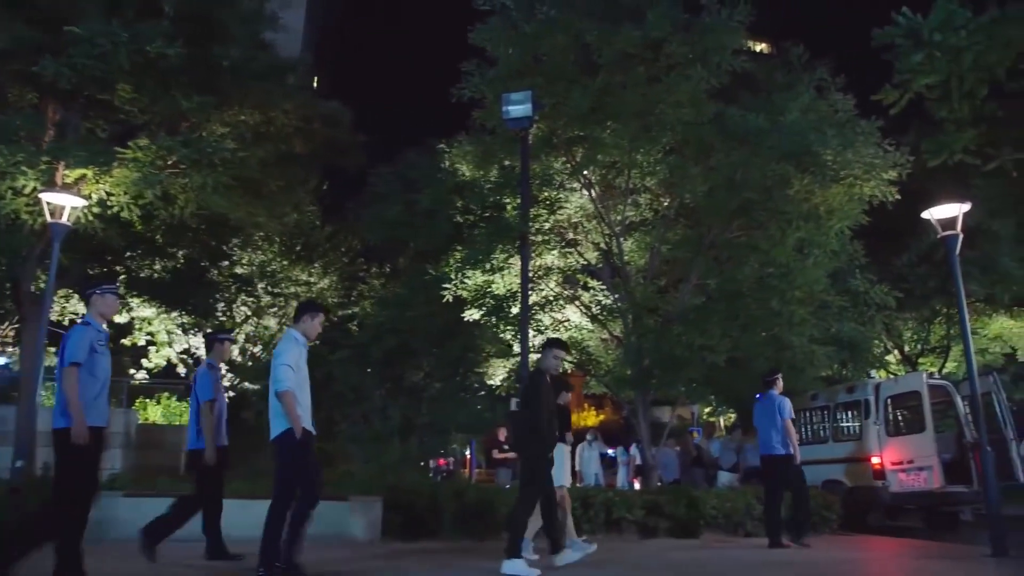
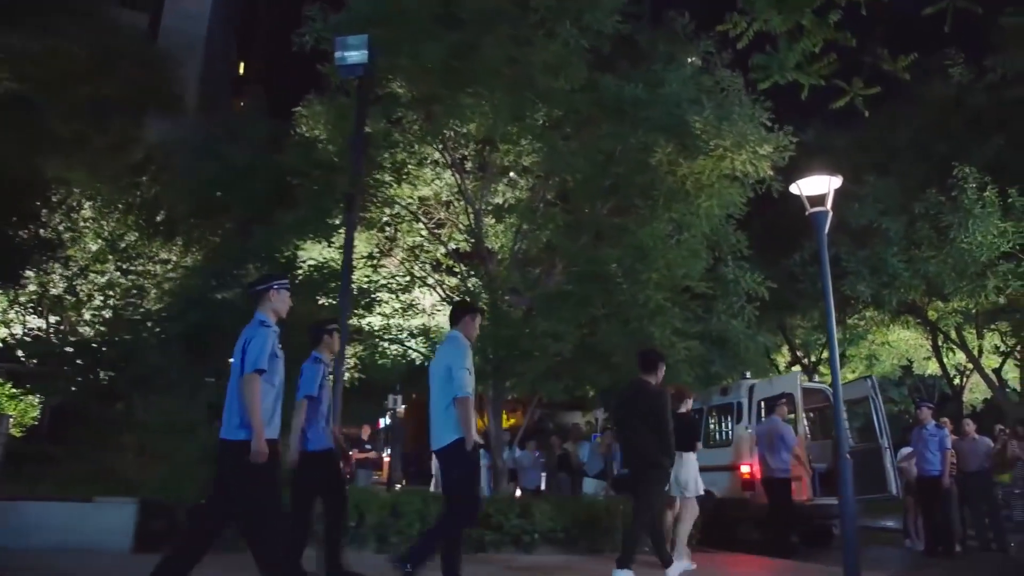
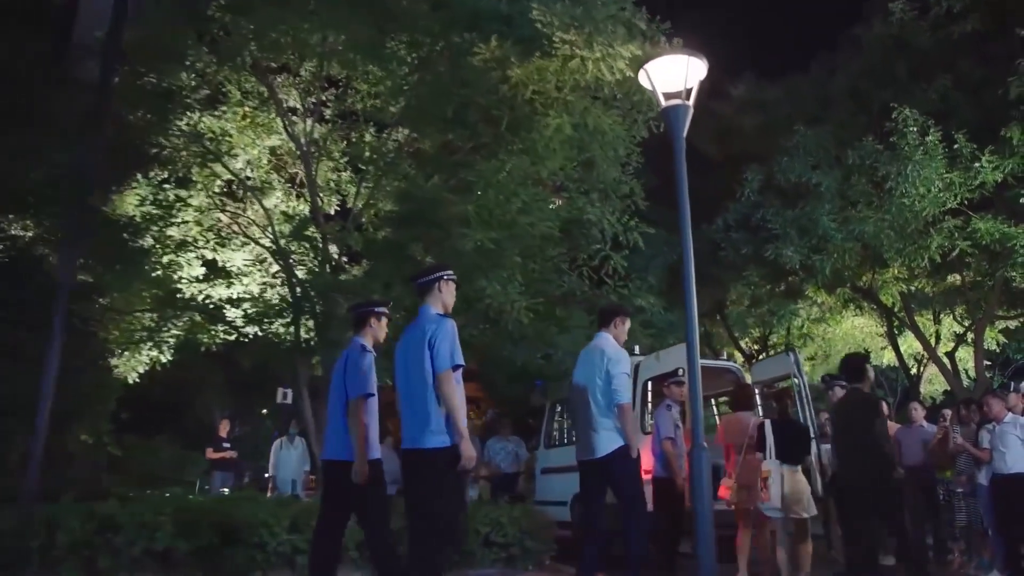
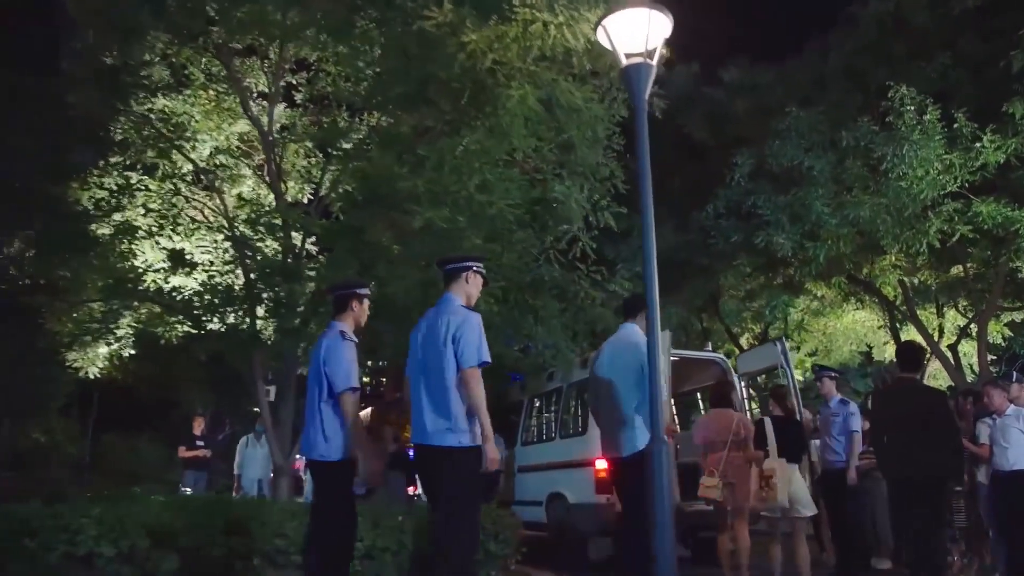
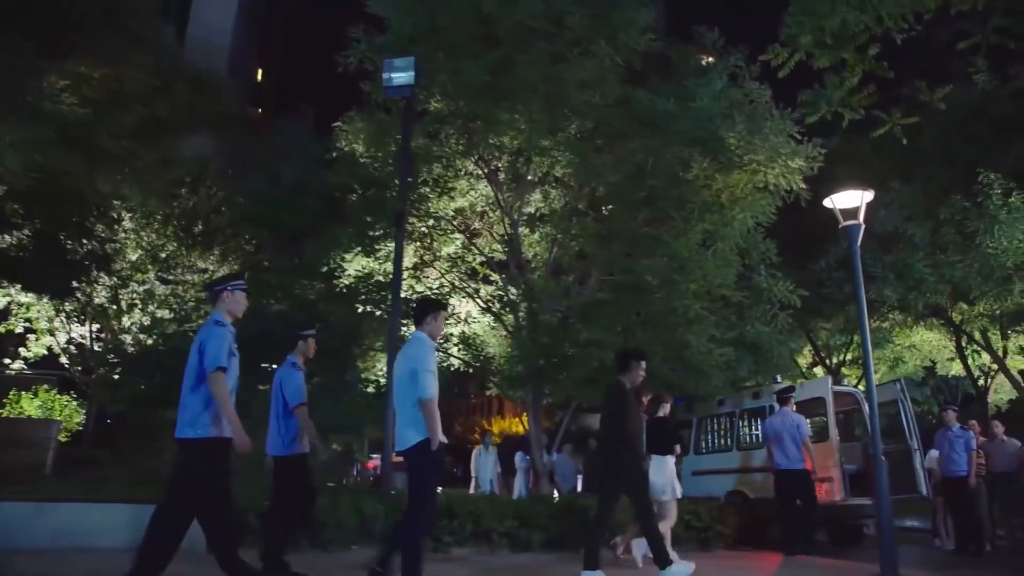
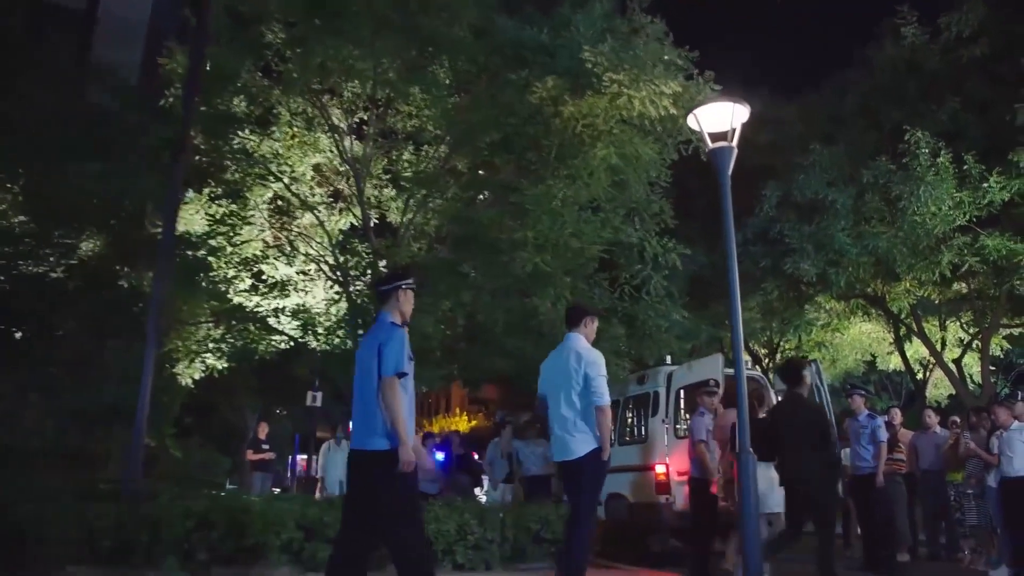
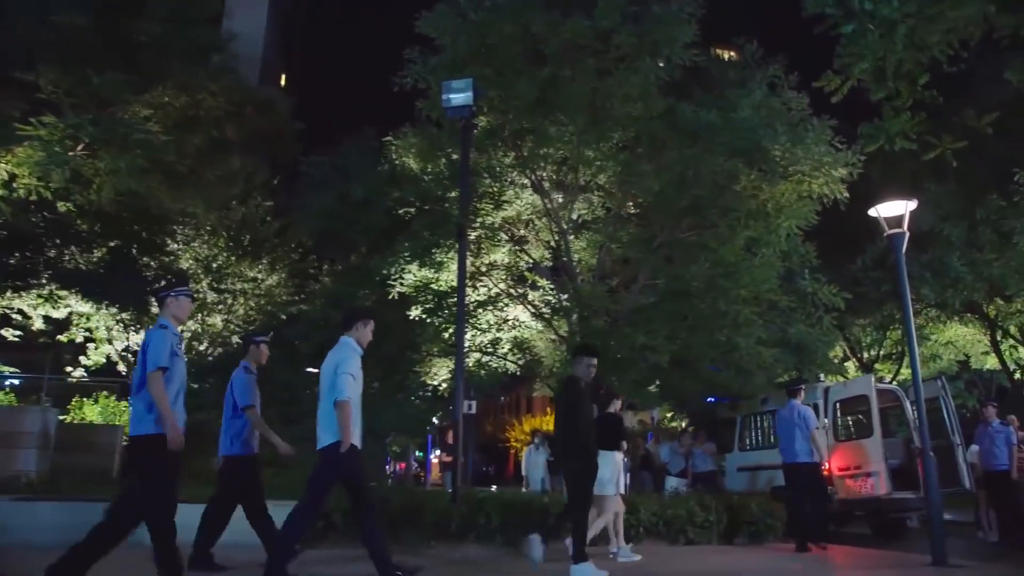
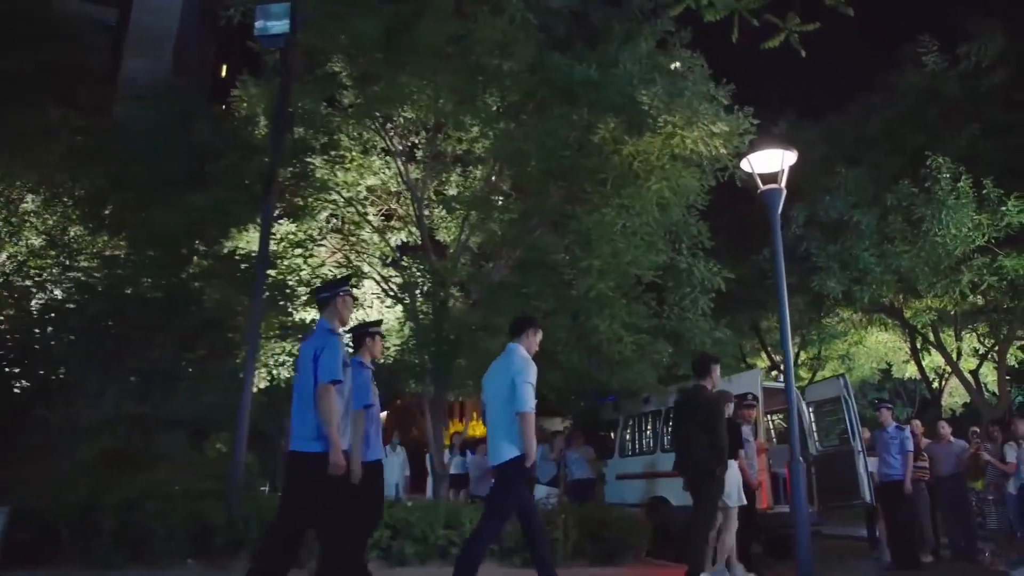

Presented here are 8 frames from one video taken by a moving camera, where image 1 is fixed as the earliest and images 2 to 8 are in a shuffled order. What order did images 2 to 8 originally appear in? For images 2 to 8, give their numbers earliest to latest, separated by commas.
7, 5, 2, 8, 6, 3, 4
